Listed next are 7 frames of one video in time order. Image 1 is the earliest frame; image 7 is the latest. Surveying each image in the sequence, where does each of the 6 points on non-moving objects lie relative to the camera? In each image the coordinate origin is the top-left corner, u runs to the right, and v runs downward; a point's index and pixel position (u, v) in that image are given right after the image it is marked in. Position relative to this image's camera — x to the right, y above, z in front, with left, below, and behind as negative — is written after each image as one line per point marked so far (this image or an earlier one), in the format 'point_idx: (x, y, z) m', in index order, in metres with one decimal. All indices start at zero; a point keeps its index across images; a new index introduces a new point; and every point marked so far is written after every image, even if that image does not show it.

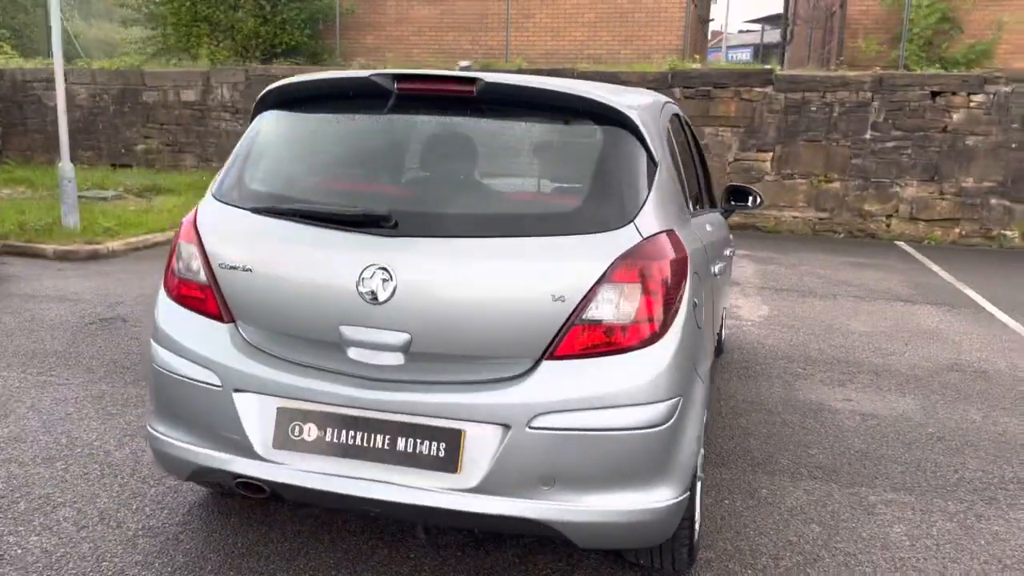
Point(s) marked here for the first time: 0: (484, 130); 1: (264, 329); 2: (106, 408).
0: (-0.1, +0.5, +2.8) m
1: (-0.8, -0.1, +2.7) m
2: (-2.0, -0.6, +4.3) m
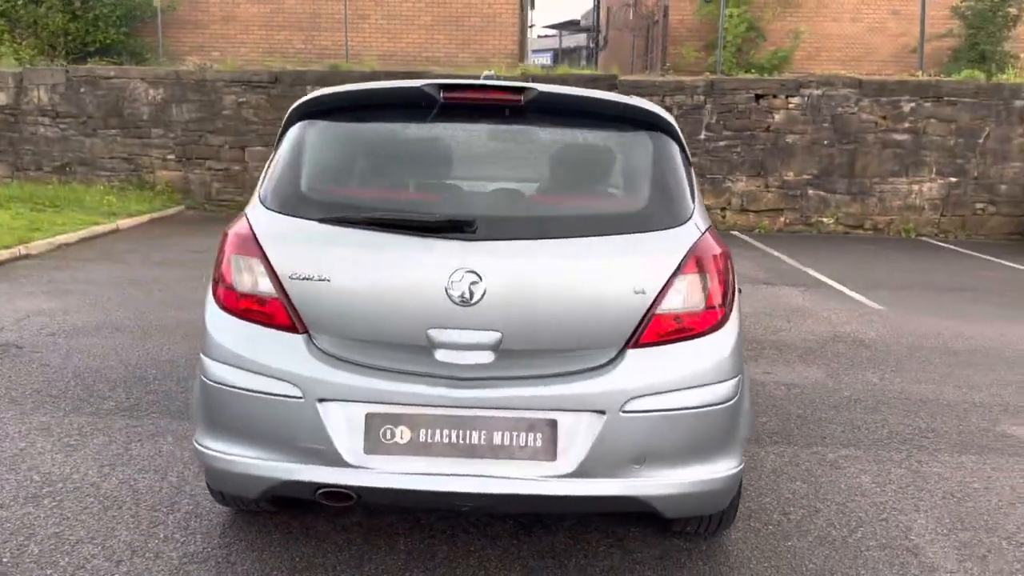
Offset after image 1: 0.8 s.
0: (+0.1, +0.5, +3.0) m
1: (-0.6, -0.2, +2.7) m
2: (-2.1, -0.7, +4.0) m
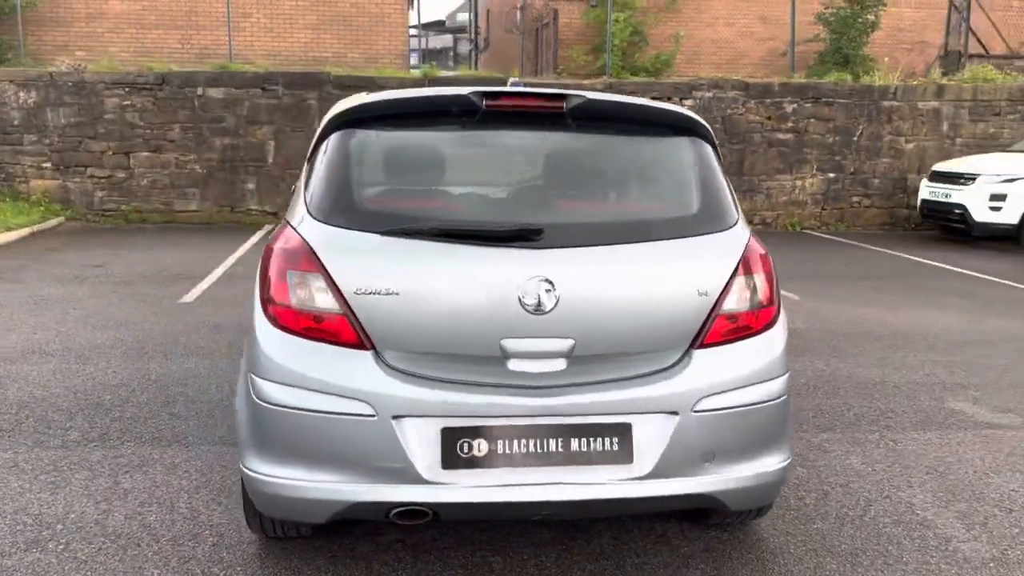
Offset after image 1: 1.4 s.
0: (+0.2, +0.5, +3.0) m
1: (-0.3, -0.2, +2.7) m
2: (-2.0, -0.8, +3.7) m
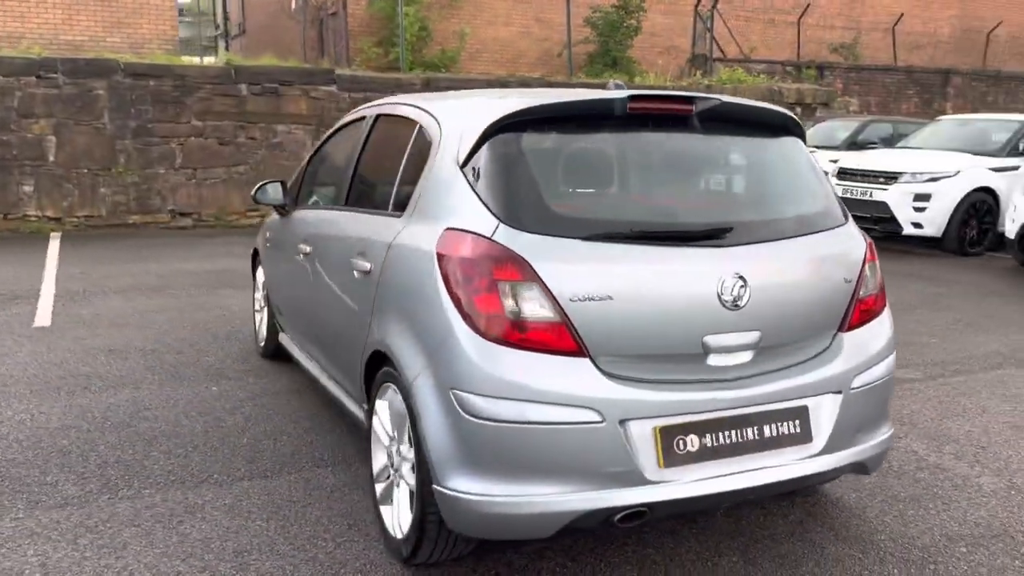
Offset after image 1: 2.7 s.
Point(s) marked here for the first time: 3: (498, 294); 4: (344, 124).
0: (+0.7, +0.5, +3.1) m
1: (+0.3, -0.2, +2.7) m
2: (-1.6, -0.9, +3.1) m
3: (-0.1, 0.0, +2.6) m
4: (-0.9, +0.9, +4.5) m
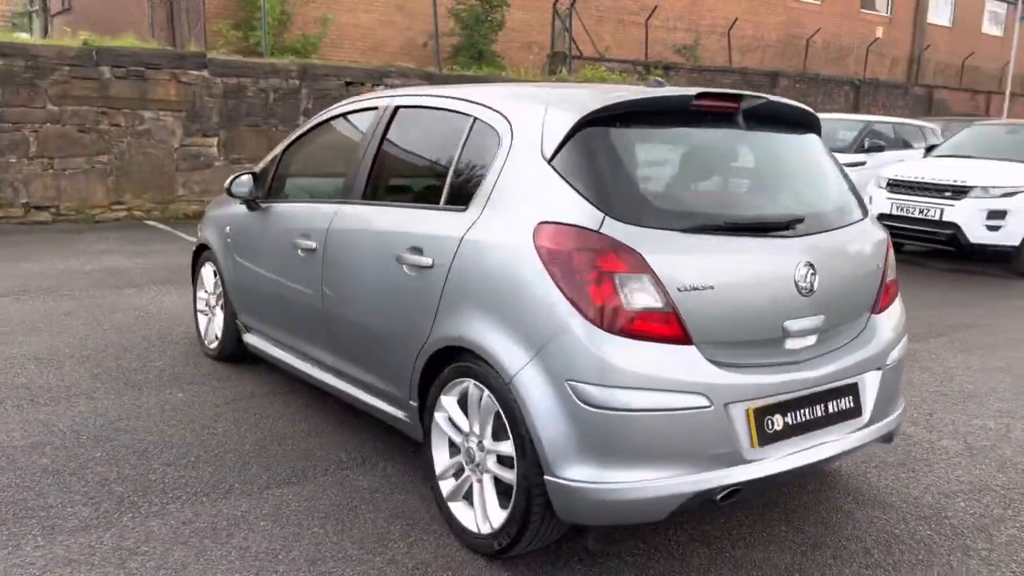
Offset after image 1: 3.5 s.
0: (+0.9, +0.6, +3.3) m
1: (+0.7, -0.2, +2.8) m
2: (-1.3, -0.9, +2.9) m
3: (+0.3, 0.0, +2.7) m
4: (-0.9, +0.9, +4.3) m
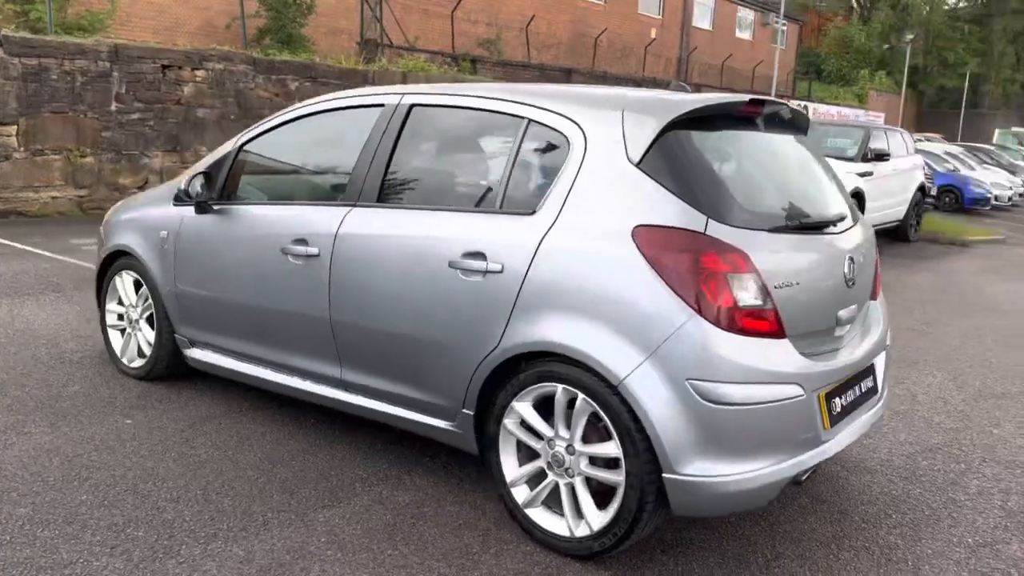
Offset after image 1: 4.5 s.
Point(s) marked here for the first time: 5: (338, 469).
0: (+1.1, +0.6, +3.6) m
1: (+1.0, -0.2, +3.0) m
2: (-0.9, -1.0, +2.6) m
3: (+0.7, 0.0, +2.8) m
4: (-0.9, +0.8, +4.1) m
5: (-0.8, -0.8, +3.7) m
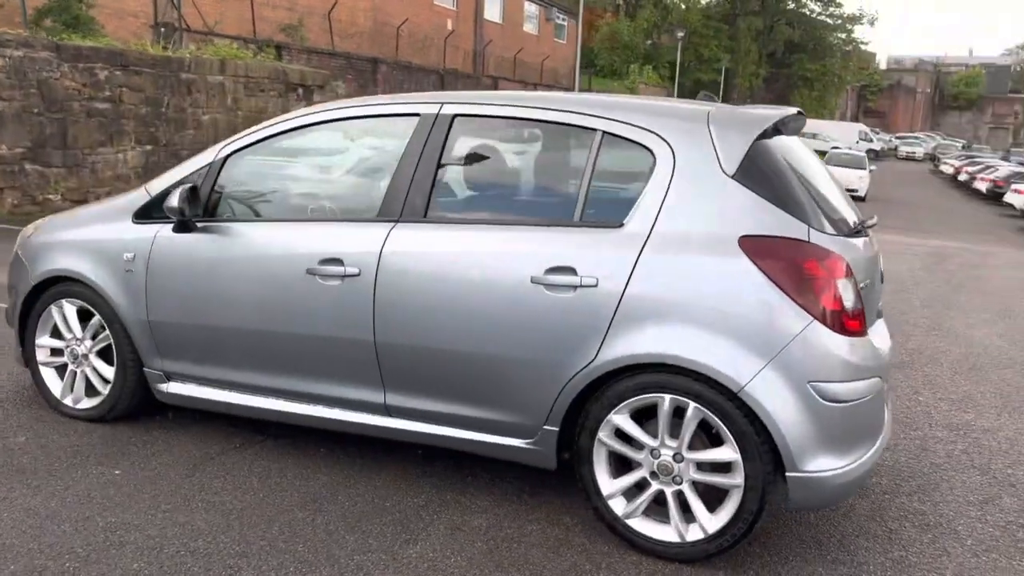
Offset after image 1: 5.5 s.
0: (+1.2, +0.6, +3.8) m
1: (+1.3, -0.2, +3.3) m
2: (-0.3, -1.1, +2.4) m
3: (+1.1, 0.0, +3.0) m
4: (-0.8, +0.8, +3.8) m
5: (-0.5, -0.9, +3.5) m
